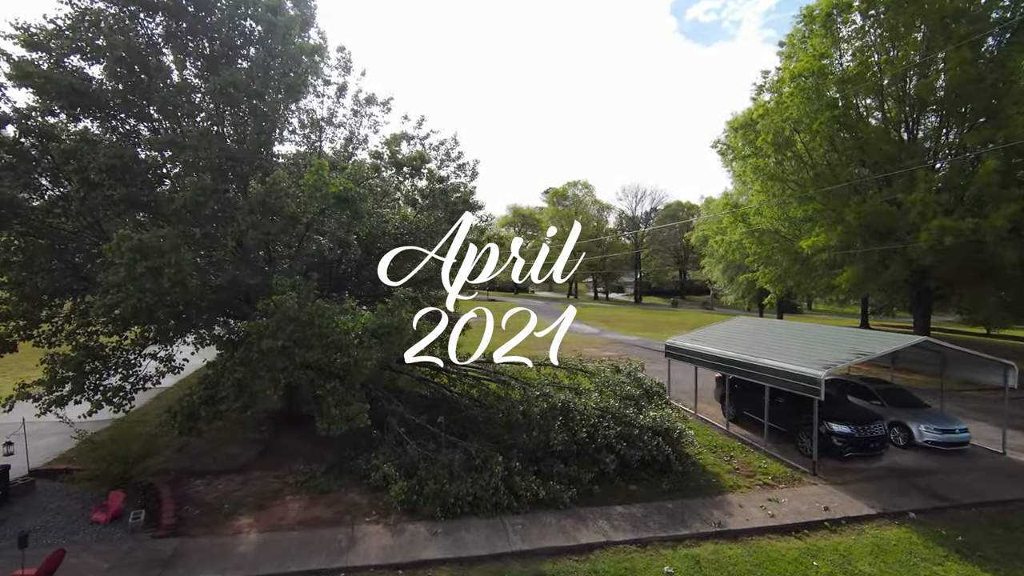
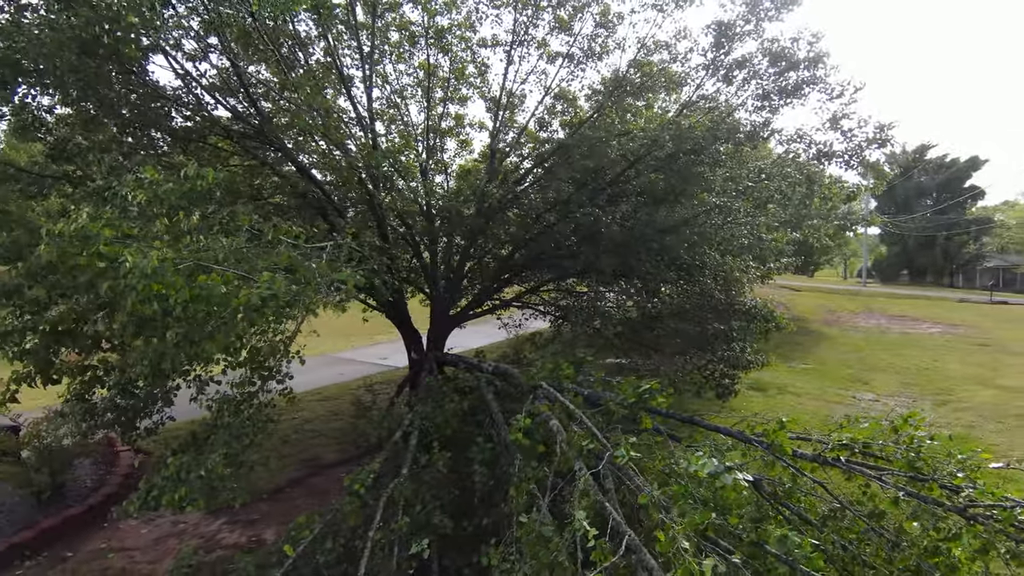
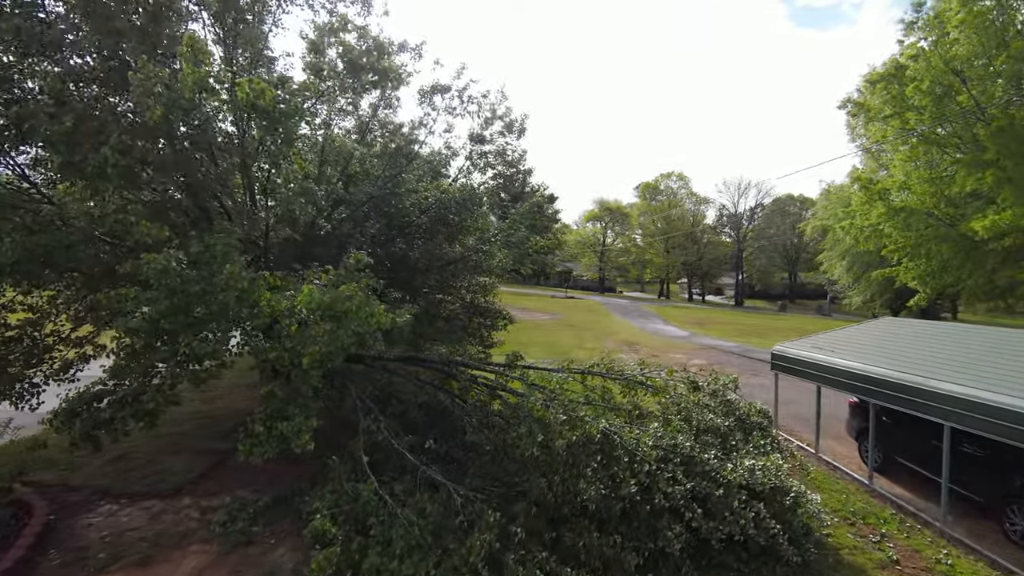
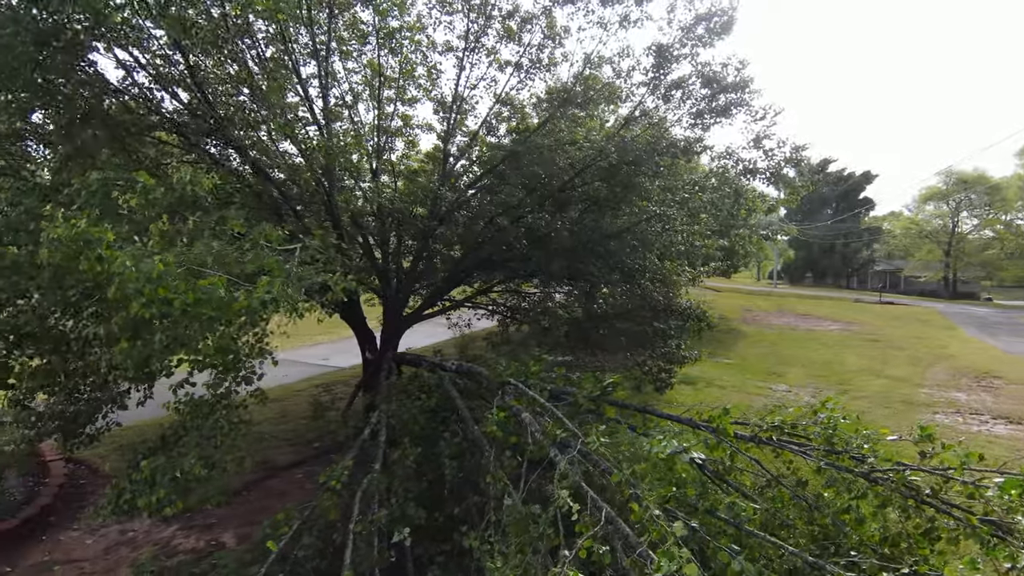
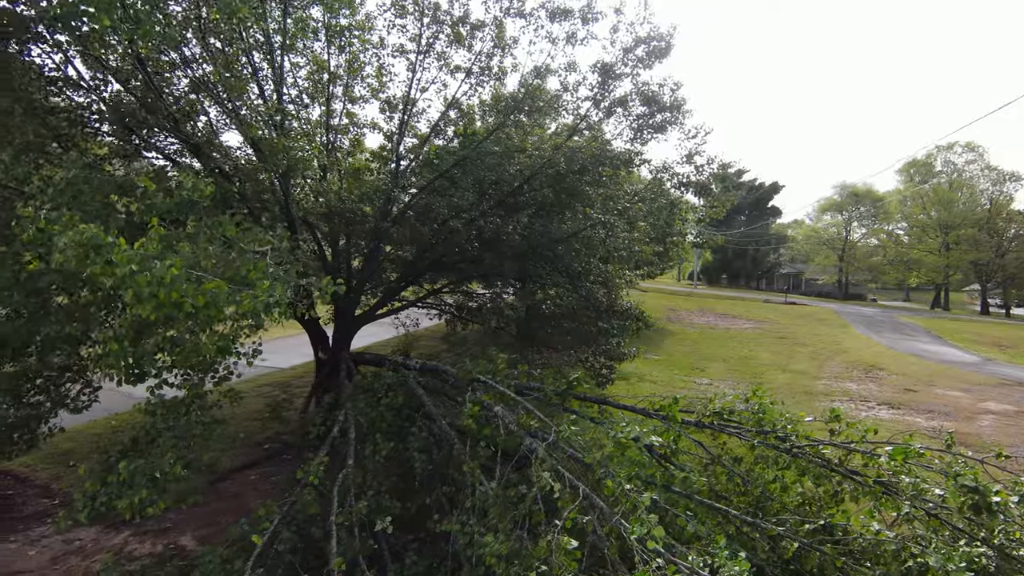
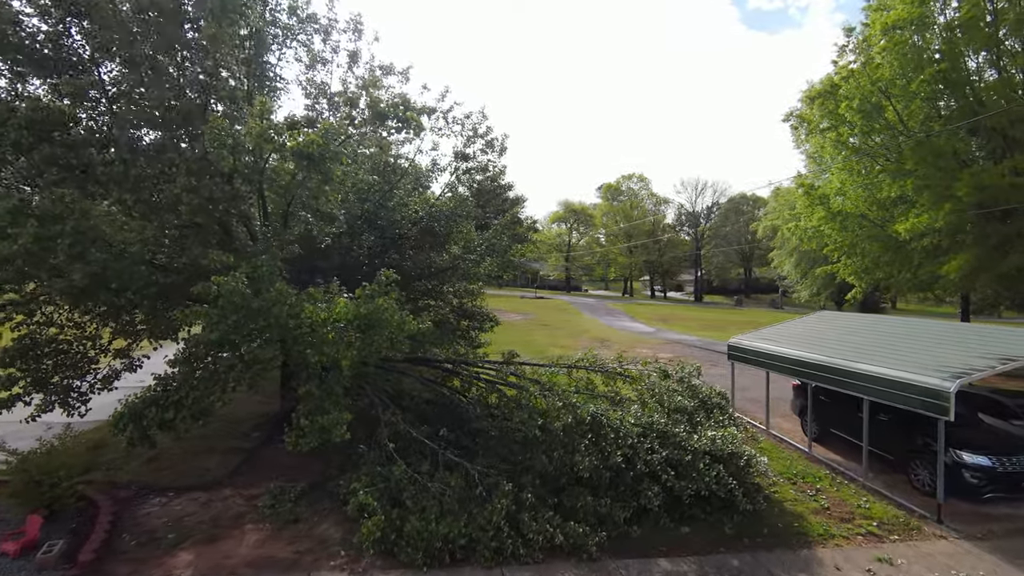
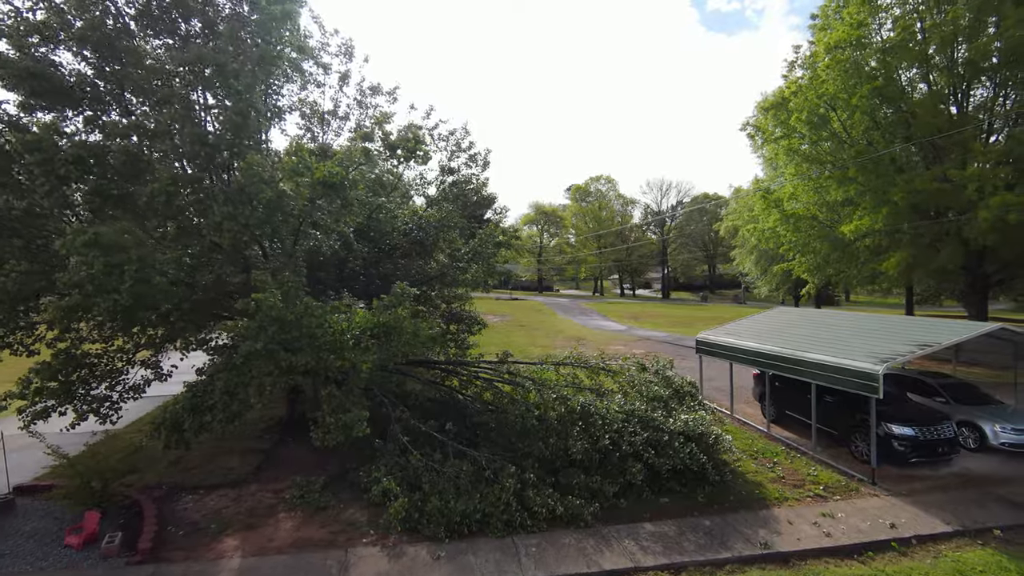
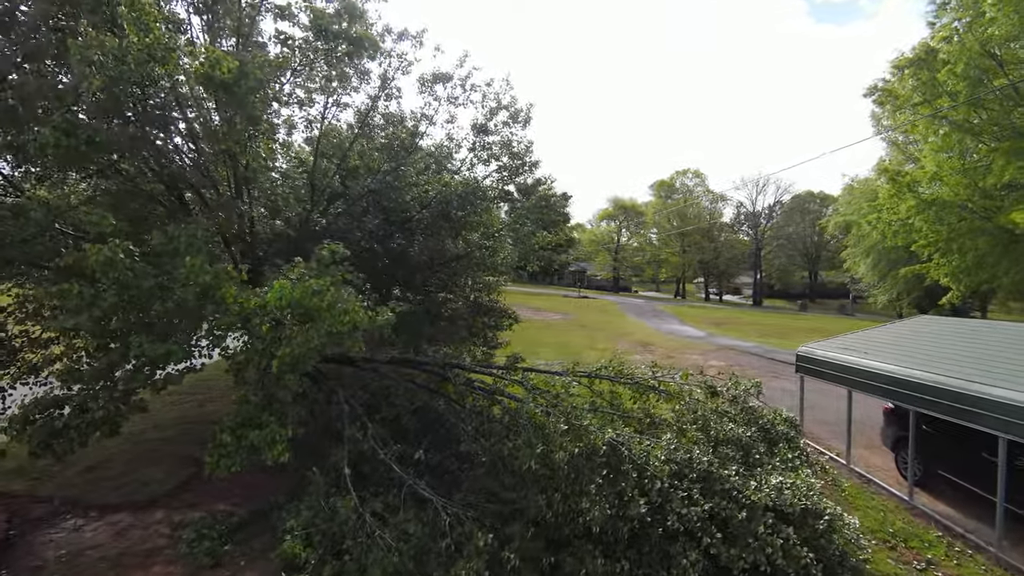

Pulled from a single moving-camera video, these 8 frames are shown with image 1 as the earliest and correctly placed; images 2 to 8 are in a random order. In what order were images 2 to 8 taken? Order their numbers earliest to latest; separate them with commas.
7, 6, 3, 8, 5, 4, 2
